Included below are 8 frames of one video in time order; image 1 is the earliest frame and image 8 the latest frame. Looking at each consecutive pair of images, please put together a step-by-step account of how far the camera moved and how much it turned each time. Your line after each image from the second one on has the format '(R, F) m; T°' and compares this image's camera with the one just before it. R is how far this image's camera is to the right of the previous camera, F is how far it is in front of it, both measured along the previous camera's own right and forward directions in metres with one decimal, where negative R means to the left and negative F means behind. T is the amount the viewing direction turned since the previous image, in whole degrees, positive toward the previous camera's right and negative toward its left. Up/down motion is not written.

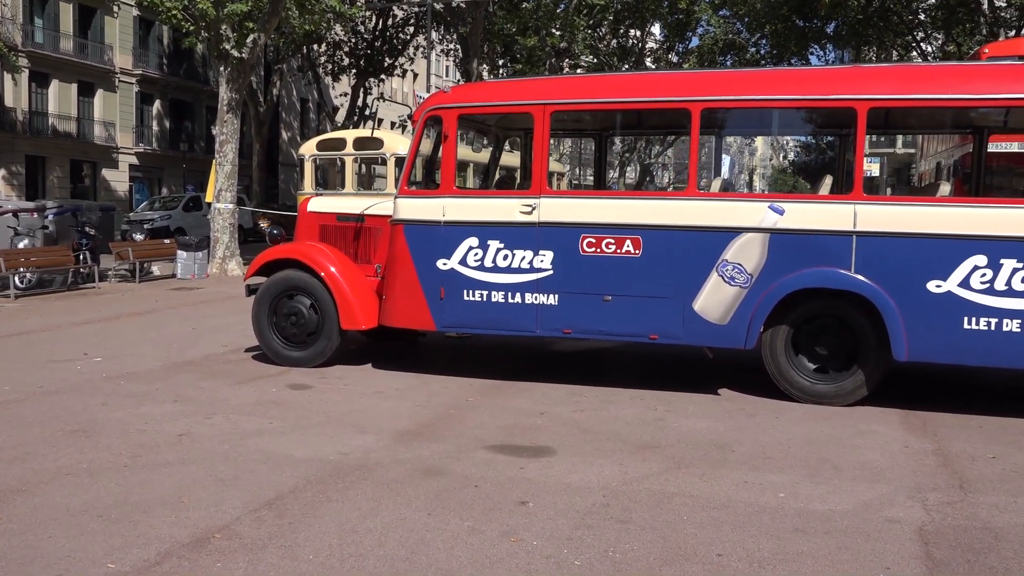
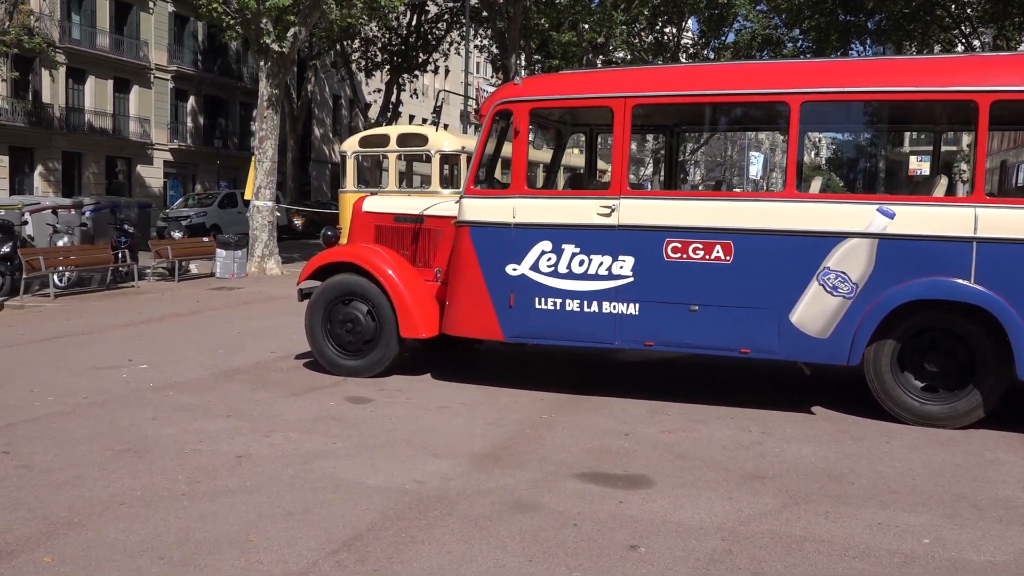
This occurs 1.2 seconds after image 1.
(-0.4, +0.5) m; -2°
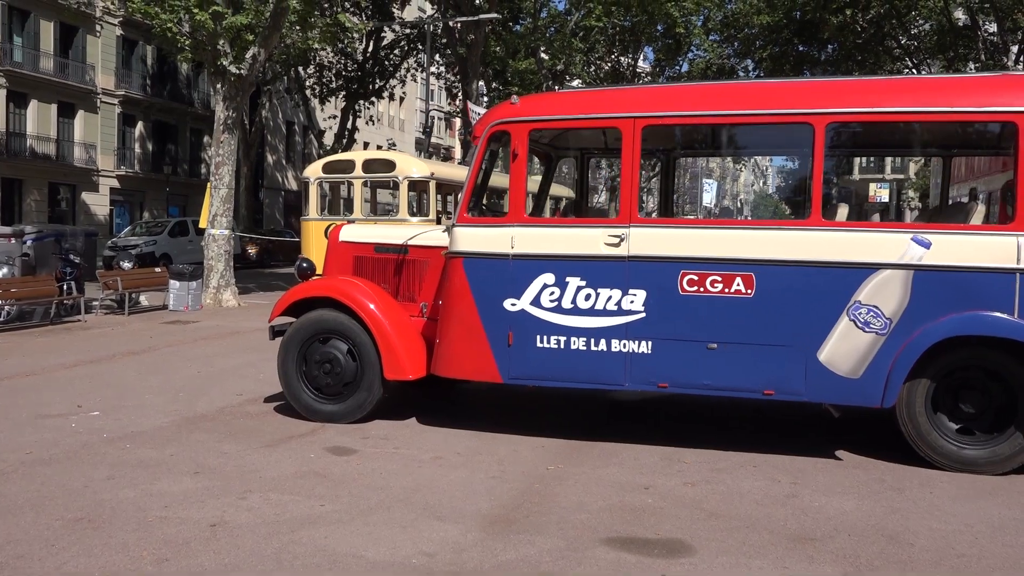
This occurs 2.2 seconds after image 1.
(-0.3, +0.6) m; +3°
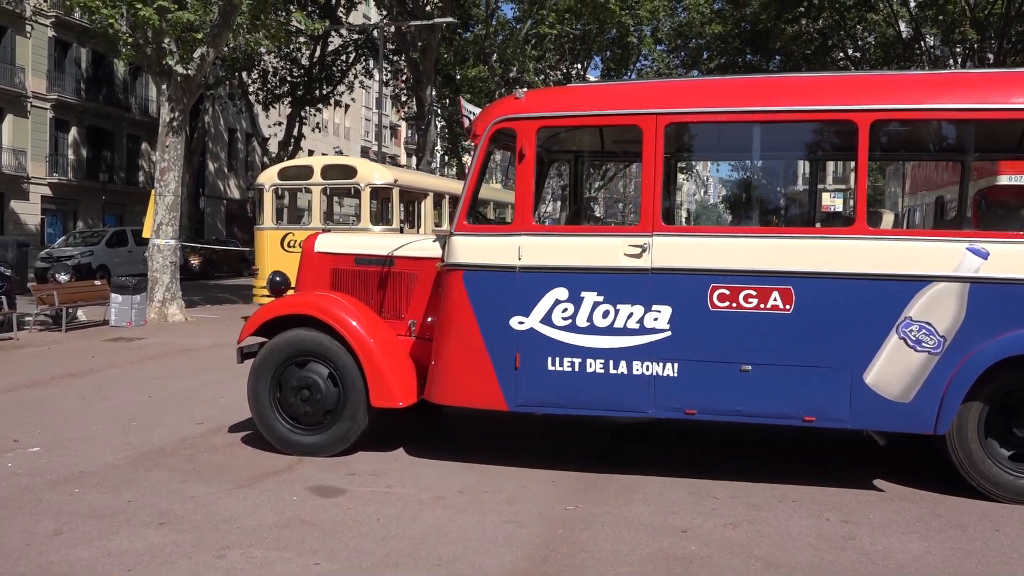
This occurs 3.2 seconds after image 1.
(-0.4, +0.7) m; +4°
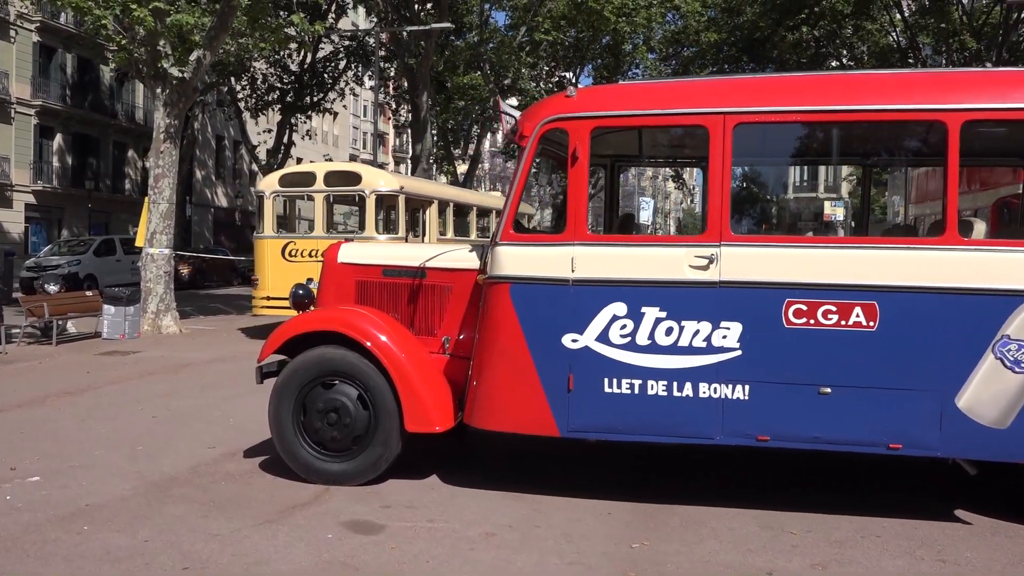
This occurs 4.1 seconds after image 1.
(-0.4, +0.5) m; +1°
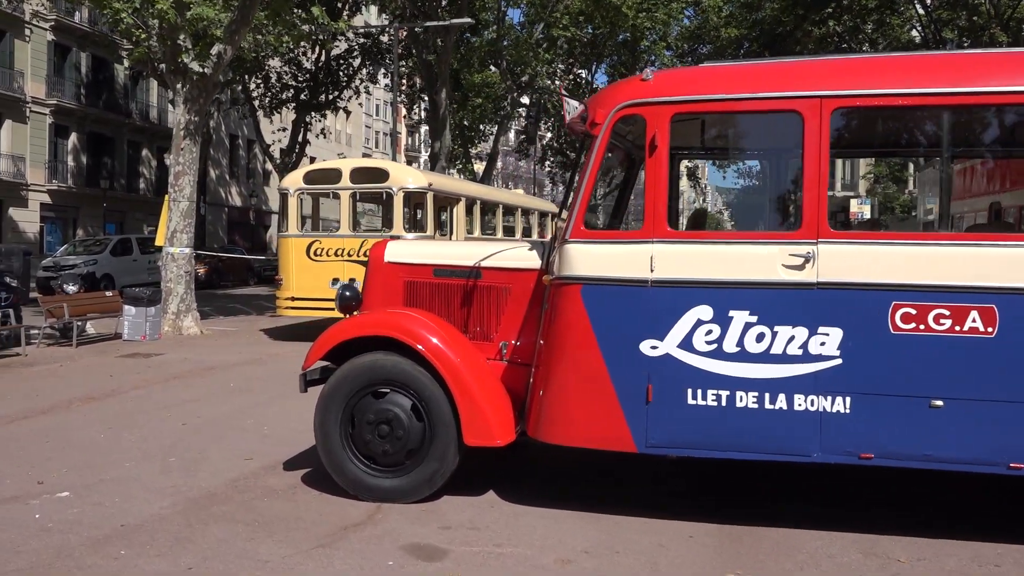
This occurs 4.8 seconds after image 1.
(-0.4, +0.5) m; -1°
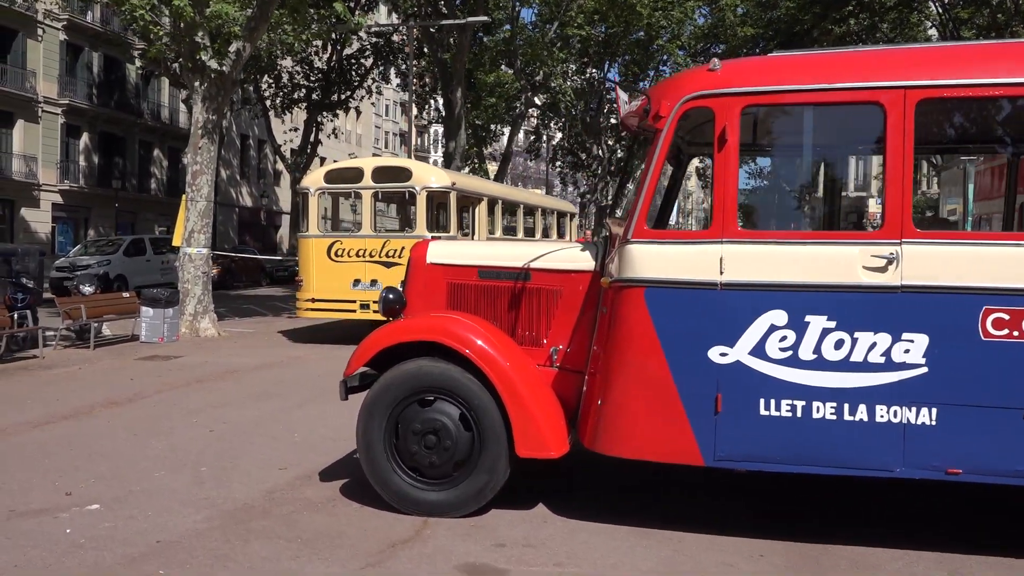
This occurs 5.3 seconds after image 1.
(-0.3, +0.3) m; 0°
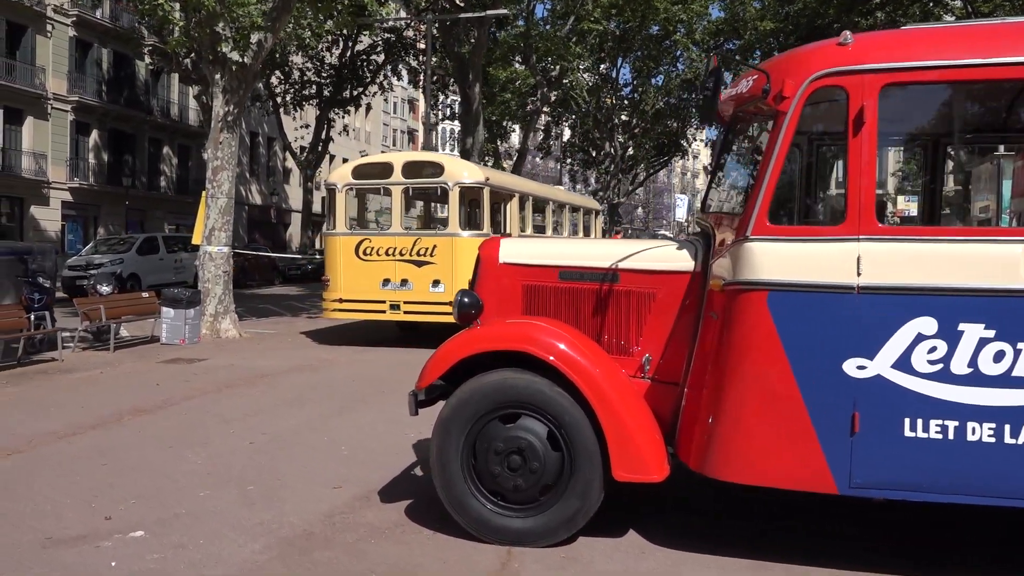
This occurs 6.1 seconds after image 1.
(-0.5, +0.6) m; 0°
